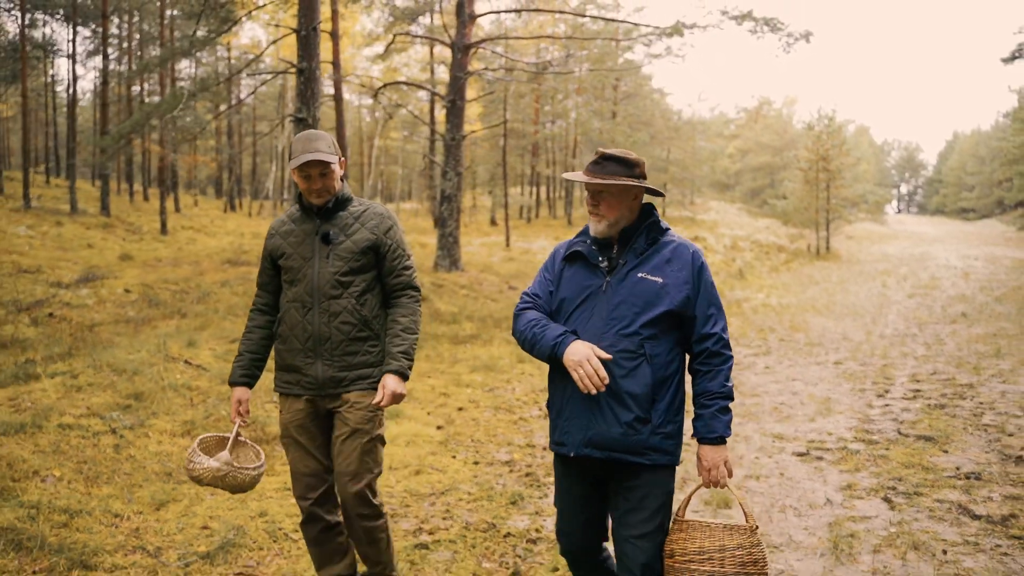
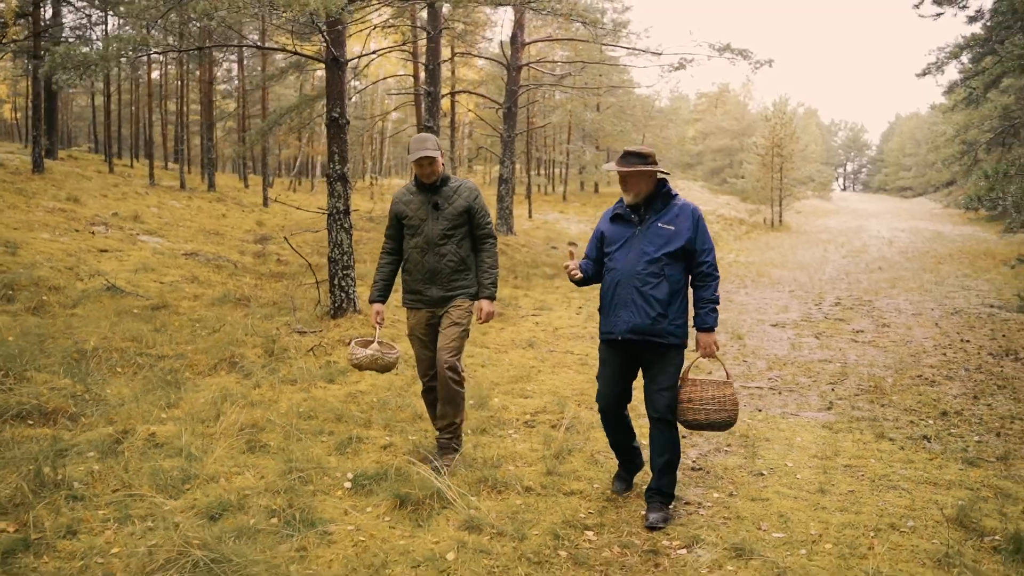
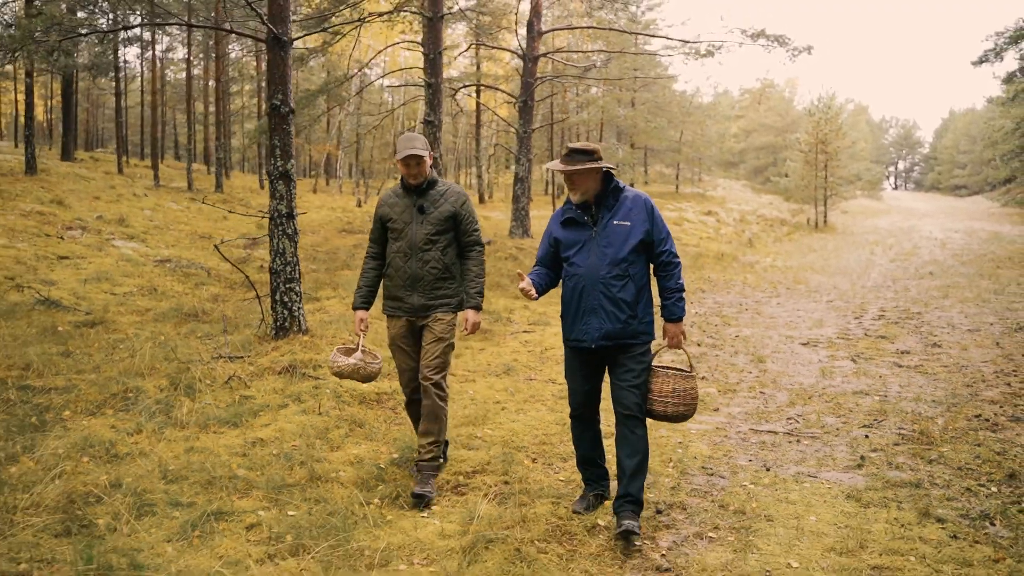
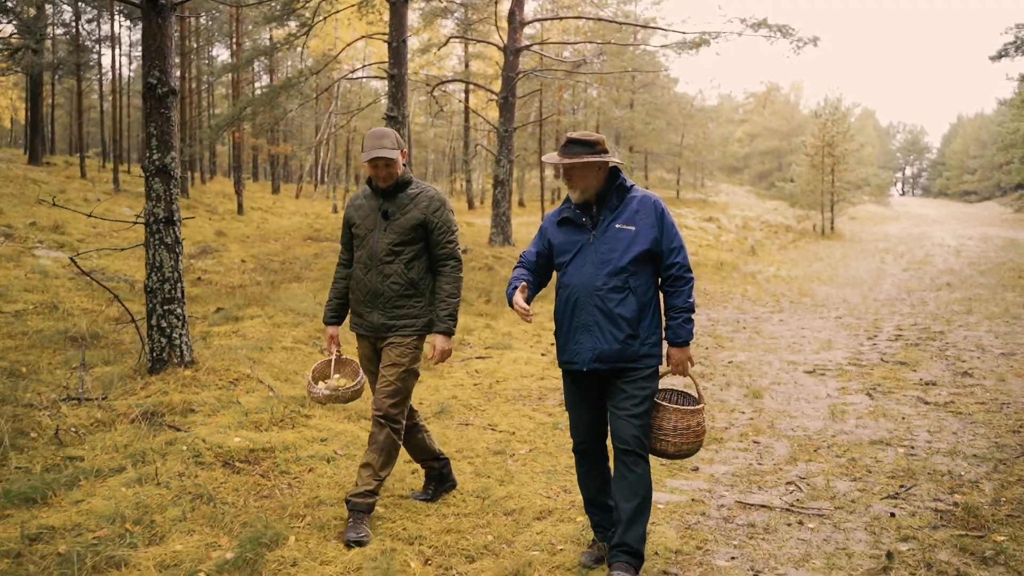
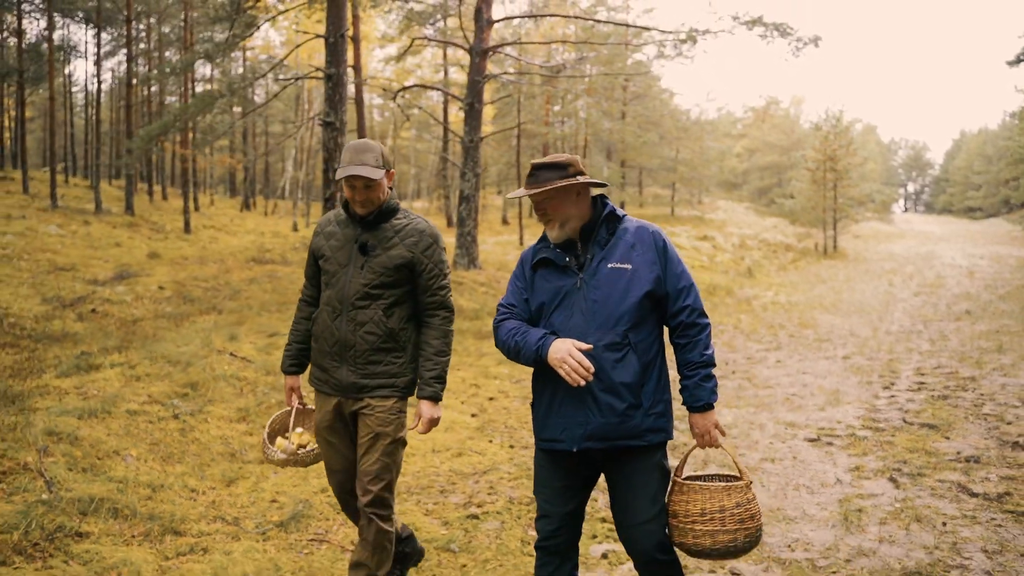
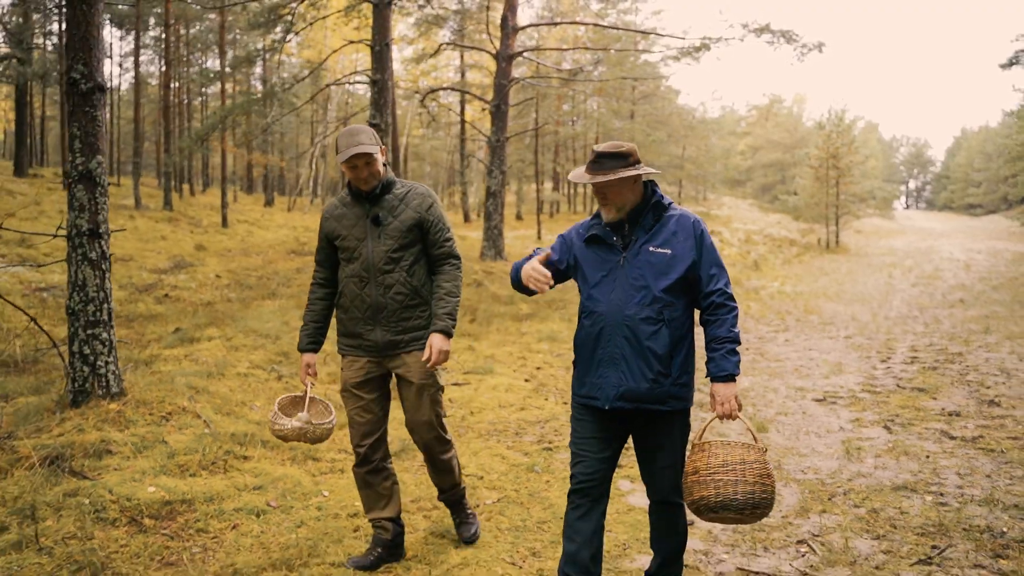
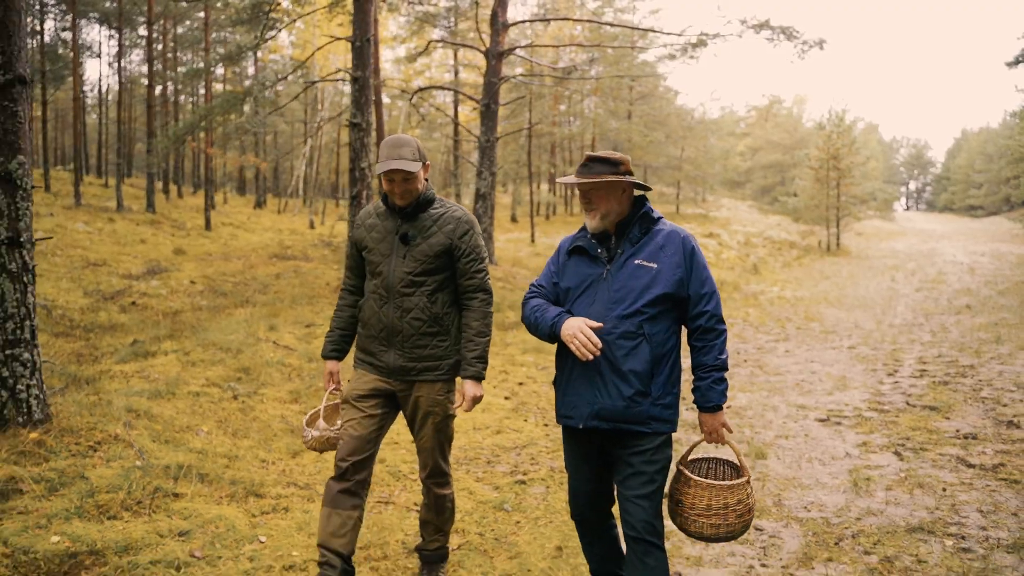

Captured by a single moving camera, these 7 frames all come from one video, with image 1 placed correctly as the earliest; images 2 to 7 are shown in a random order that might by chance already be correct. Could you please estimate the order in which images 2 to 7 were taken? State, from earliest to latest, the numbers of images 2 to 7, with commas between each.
5, 7, 6, 4, 3, 2
